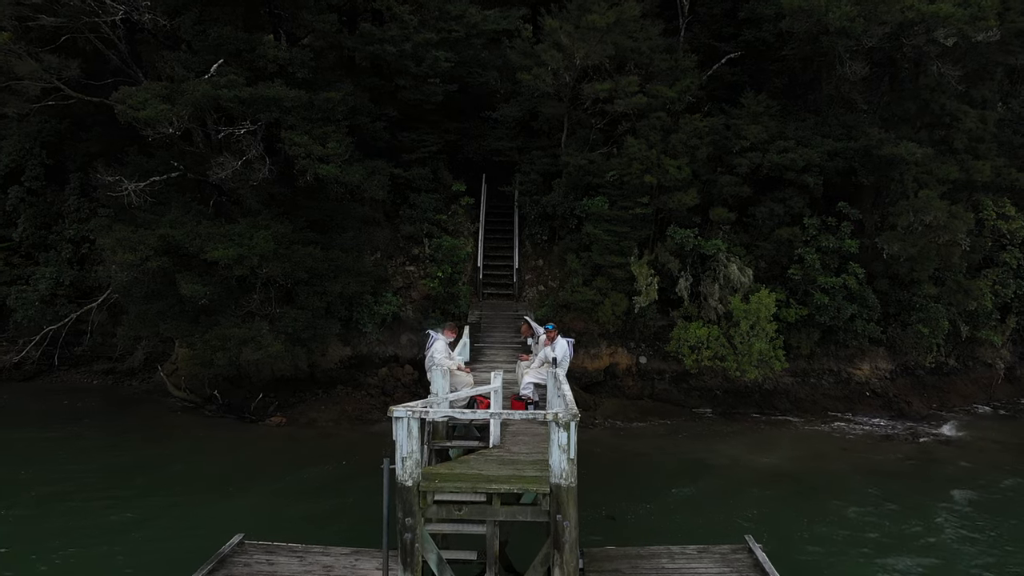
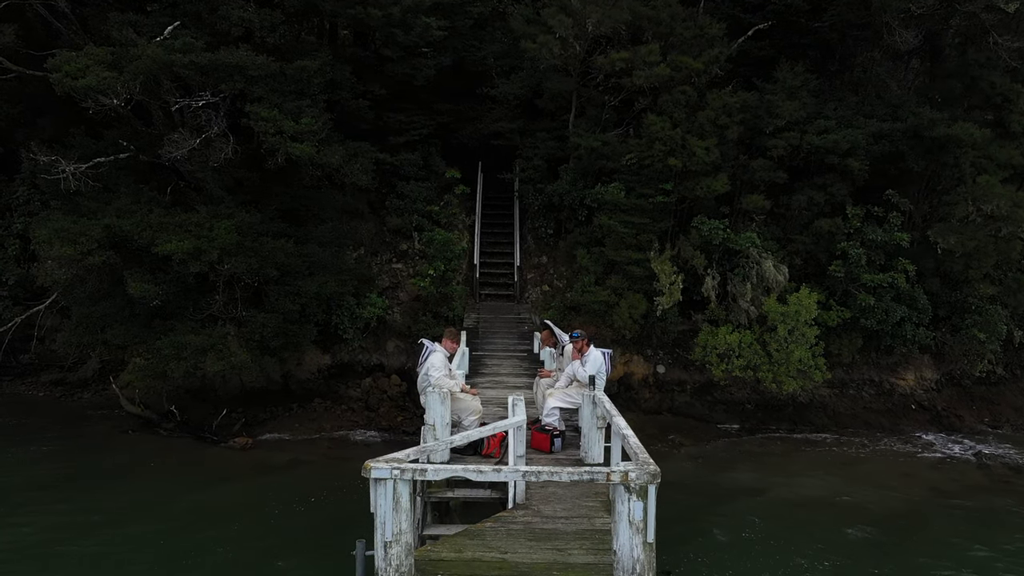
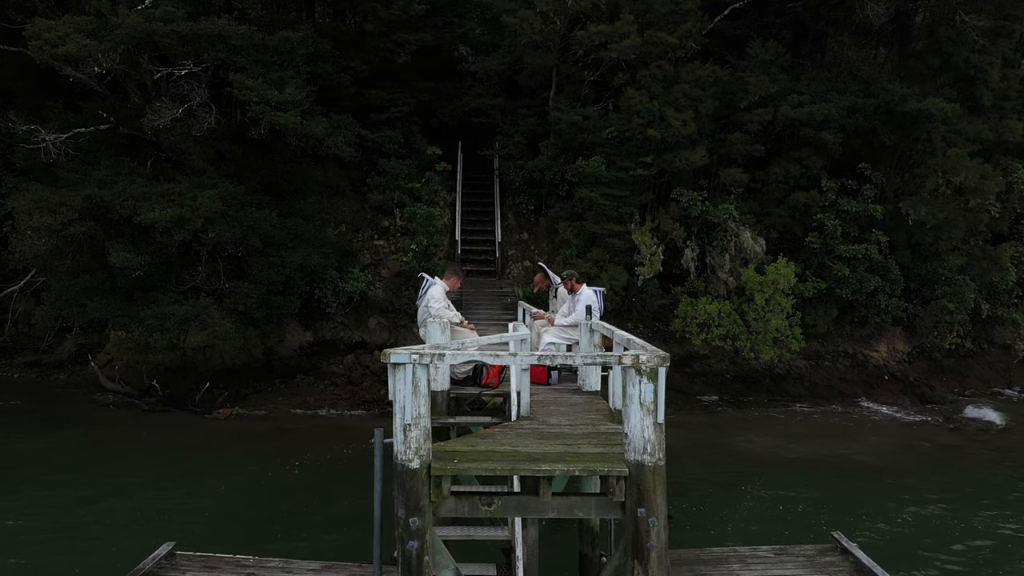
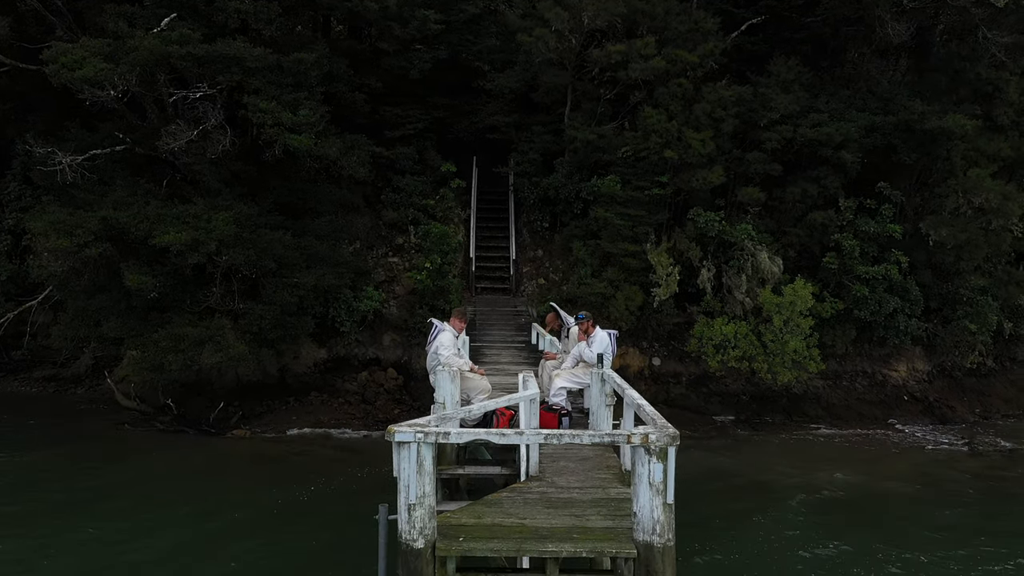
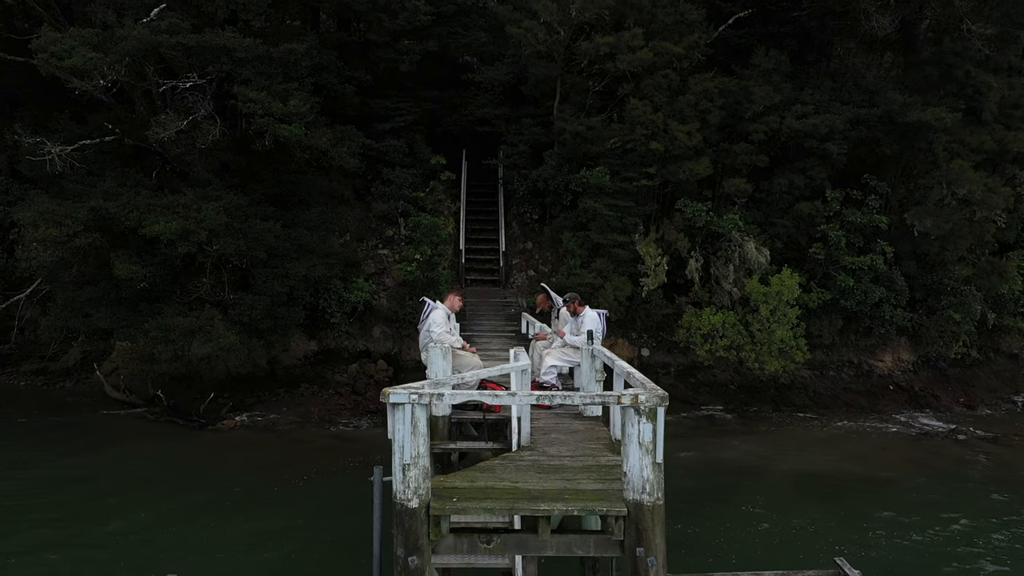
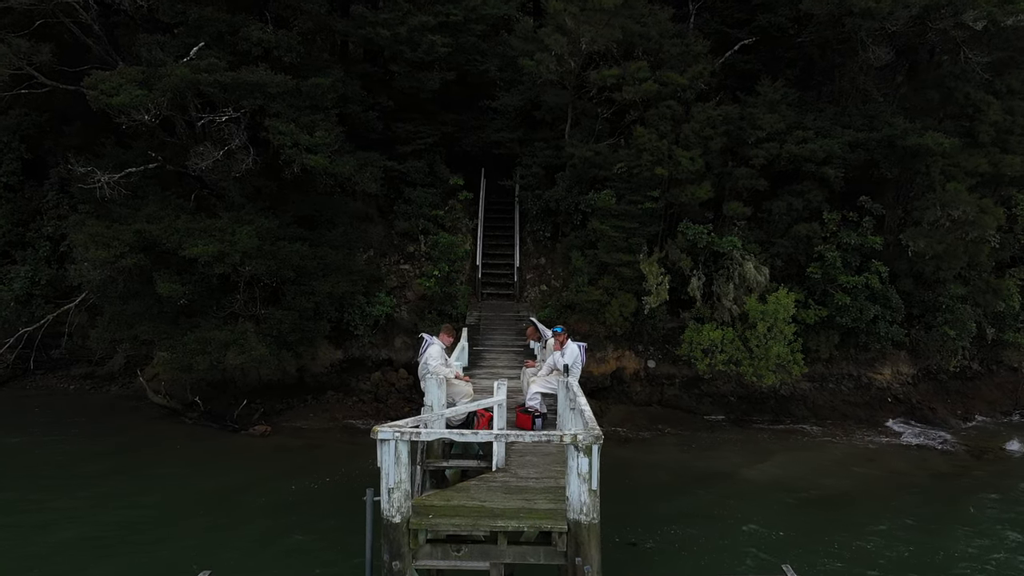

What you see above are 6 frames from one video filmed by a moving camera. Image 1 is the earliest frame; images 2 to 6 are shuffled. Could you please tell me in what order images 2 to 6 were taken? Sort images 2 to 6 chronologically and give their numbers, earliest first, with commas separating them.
6, 2, 4, 5, 3
